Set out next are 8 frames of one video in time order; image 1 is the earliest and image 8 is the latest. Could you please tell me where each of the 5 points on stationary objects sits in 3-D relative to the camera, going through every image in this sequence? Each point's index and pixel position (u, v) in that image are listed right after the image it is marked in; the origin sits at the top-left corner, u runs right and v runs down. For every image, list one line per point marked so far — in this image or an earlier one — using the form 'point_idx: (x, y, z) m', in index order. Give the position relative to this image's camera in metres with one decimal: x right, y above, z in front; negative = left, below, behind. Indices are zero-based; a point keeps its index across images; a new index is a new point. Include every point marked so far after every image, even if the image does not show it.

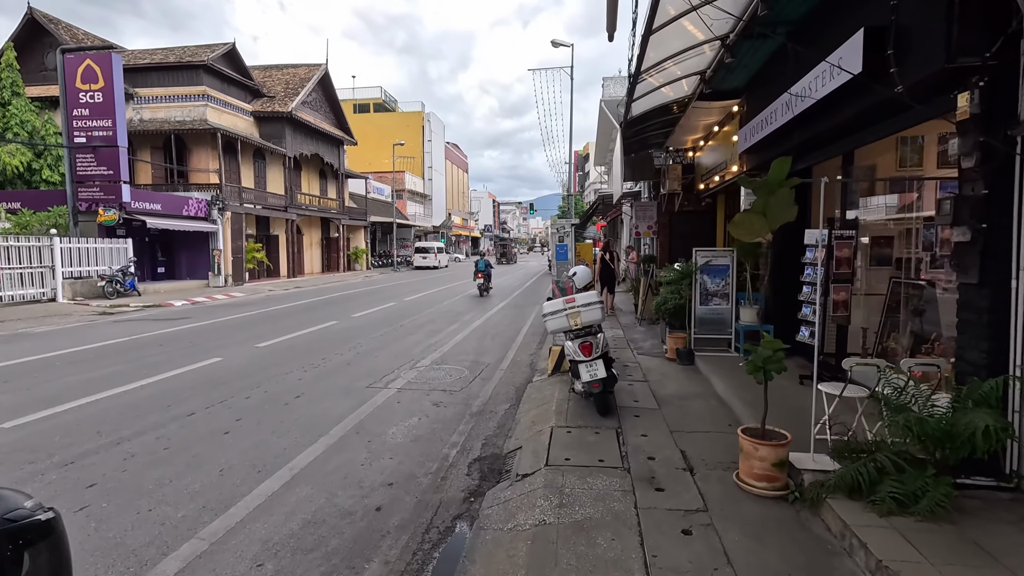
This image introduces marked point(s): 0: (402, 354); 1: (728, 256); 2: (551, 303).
0: (-1.9, -1.2, +9.3) m
1: (+3.2, +0.5, +8.0) m
2: (+0.4, -0.1, +5.1) m
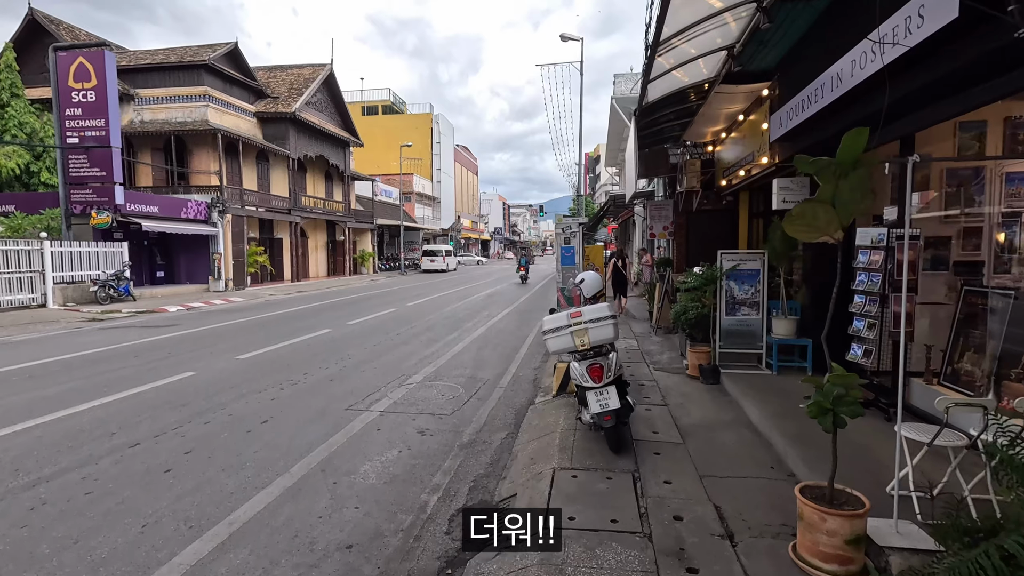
0: (-1.9, -1.3, +8.5) m
1: (+3.2, +0.4, +7.0) m
2: (+0.3, -0.2, +4.2) m
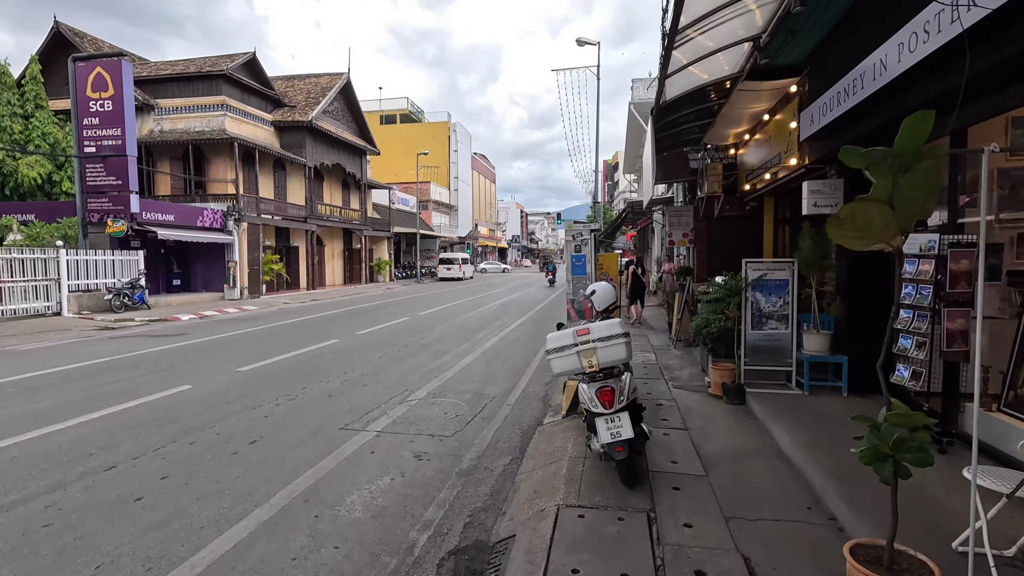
0: (-1.7, -1.4, +8.1) m
1: (+3.3, +0.2, +6.4) m
2: (+0.3, -0.3, +3.7) m
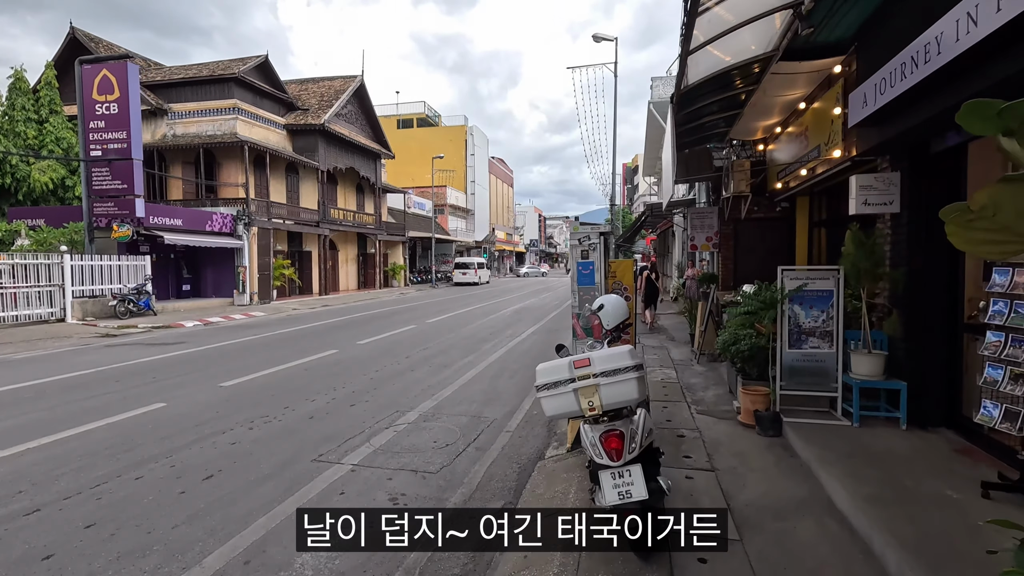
0: (-1.7, -1.6, +7.3) m
1: (+3.3, +0.1, +5.5) m
2: (+0.2, -0.4, +2.9) m
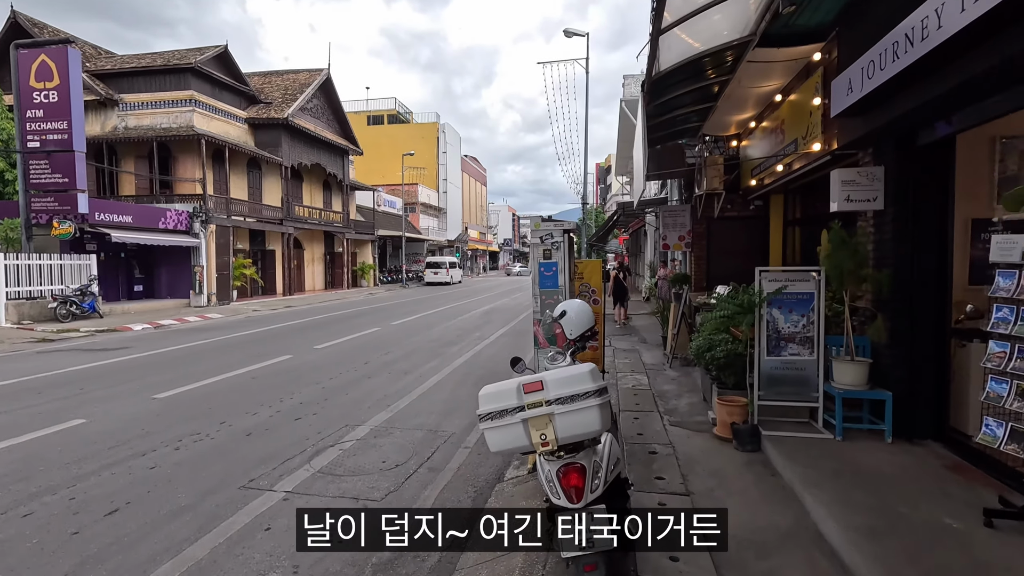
0: (-2.2, -1.6, +6.7) m
1: (+2.9, +0.1, +5.2) m
2: (-0.1, -0.5, +2.4) m
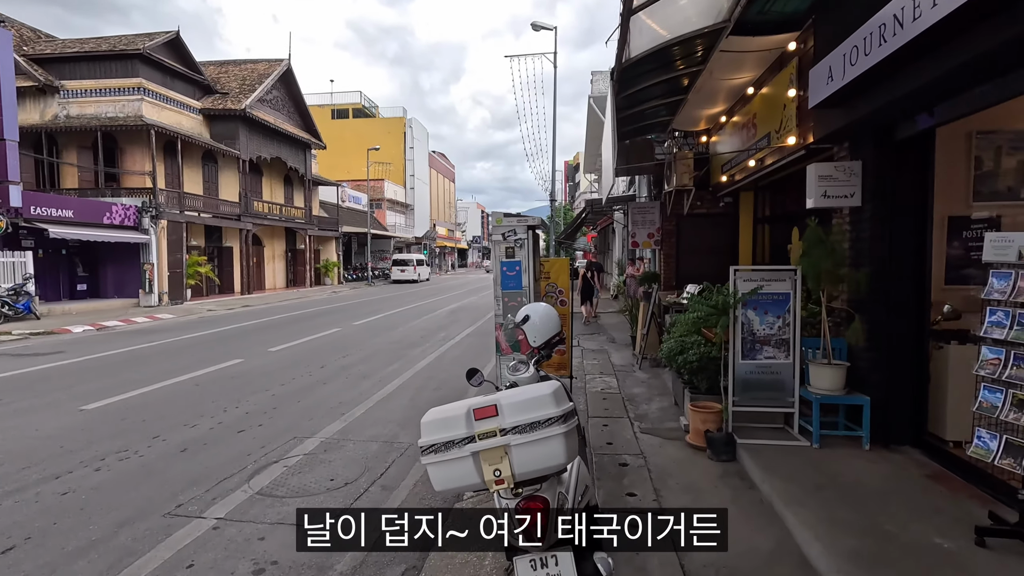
0: (-2.6, -1.6, +6.2) m
1: (+2.5, +0.1, +4.9) m
2: (-0.3, -0.5, +2.0) m
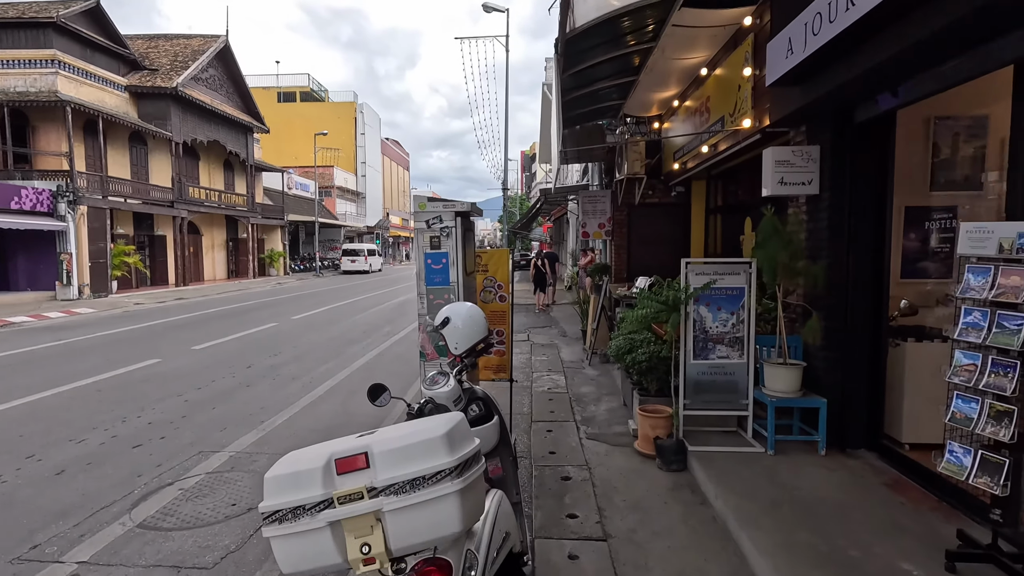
0: (-3.2, -1.6, +5.4) m
1: (+2.0, +0.1, +4.6) m
2: (-0.6, -0.5, +1.5) m
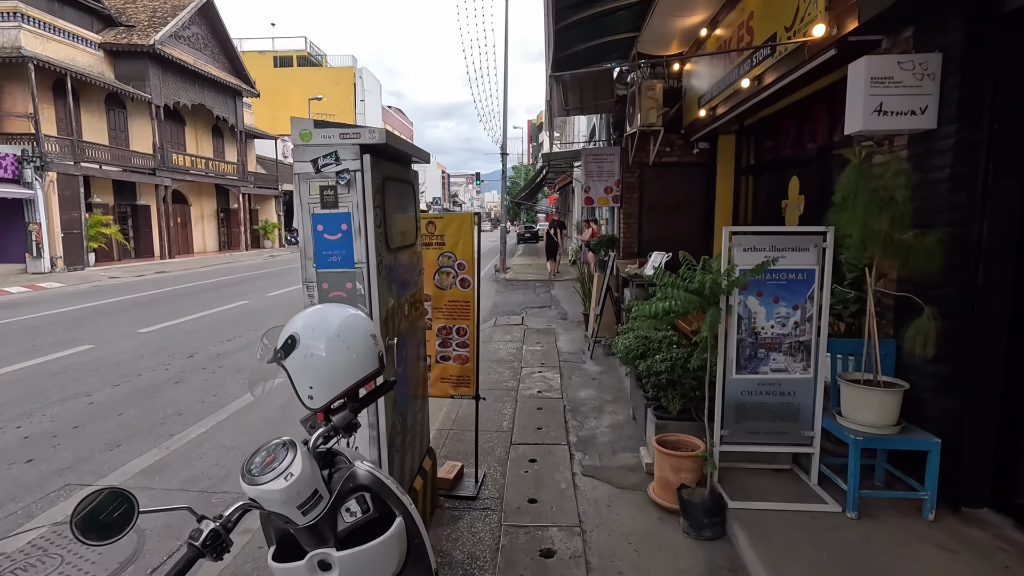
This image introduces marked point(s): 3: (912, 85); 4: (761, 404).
0: (-3.5, -1.4, +4.1) m
1: (+1.7, +0.2, +3.1) m
2: (-0.9, -0.5, +0.1) m
3: (+2.2, +1.1, +2.9) m
4: (+1.5, -0.7, +3.2) m
